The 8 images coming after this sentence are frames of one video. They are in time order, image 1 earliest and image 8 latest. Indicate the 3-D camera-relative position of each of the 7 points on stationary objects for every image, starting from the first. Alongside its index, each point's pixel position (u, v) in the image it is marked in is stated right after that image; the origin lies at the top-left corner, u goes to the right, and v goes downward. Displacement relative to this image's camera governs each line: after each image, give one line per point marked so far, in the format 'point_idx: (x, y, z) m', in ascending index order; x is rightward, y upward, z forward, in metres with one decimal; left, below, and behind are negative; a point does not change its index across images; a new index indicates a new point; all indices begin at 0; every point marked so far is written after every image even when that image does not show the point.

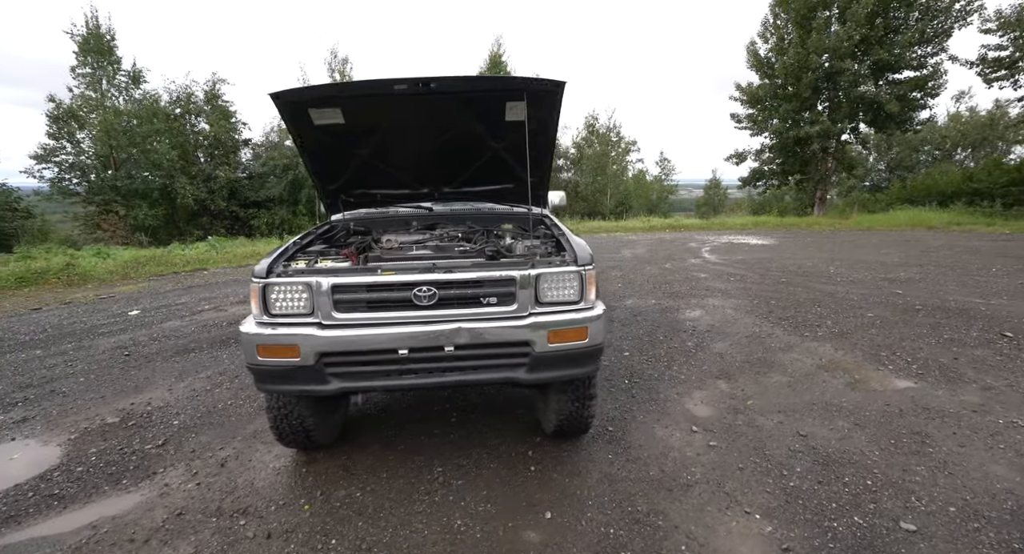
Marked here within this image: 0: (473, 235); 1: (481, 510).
0: (-0.2, +0.3, +2.7) m
1: (-0.2, -1.2, +2.2) m
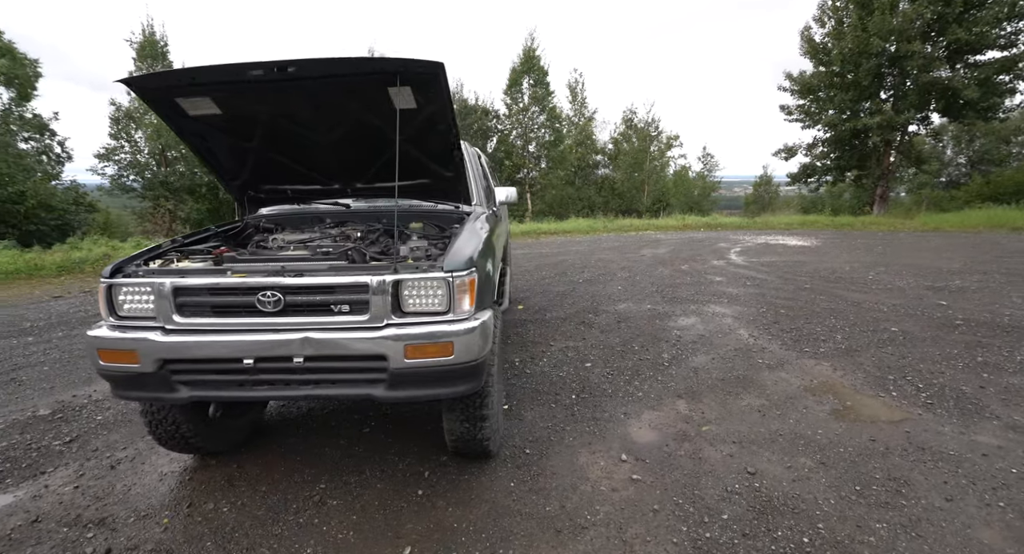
0: (-0.8, +0.2, +2.5) m
1: (-0.8, -1.2, +2.0) m
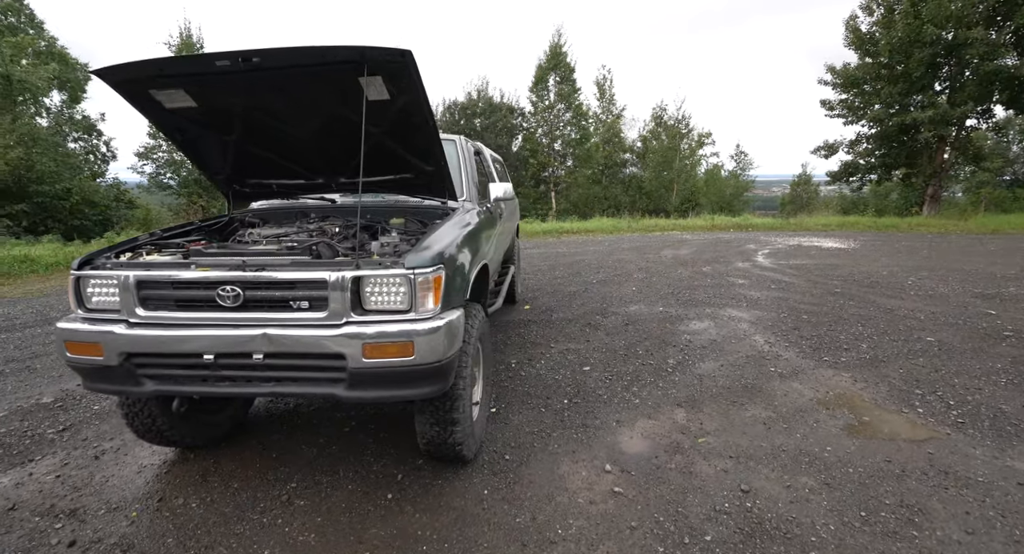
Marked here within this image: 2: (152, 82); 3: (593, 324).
0: (-0.9, +0.3, +2.4) m
1: (-0.9, -1.2, +1.9) m
2: (-1.7, +0.9, +2.0) m
3: (+0.9, -0.5, +4.9) m
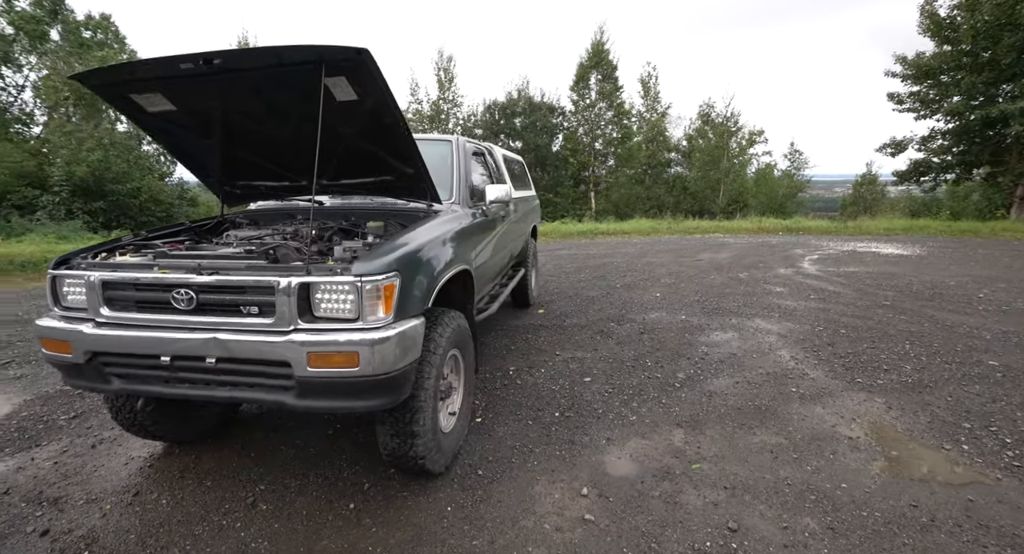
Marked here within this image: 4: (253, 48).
0: (-1.0, +0.2, +2.4) m
1: (-1.1, -1.2, +1.9) m
2: (-1.8, +0.9, +2.1) m
3: (+1.0, -0.6, +4.7) m
4: (-1.1, +0.9, +1.8) m
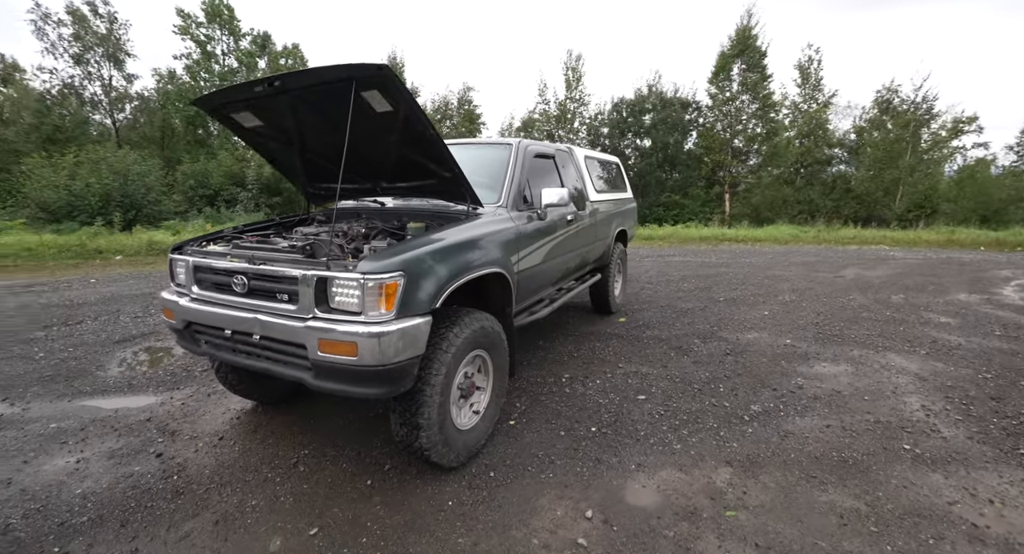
0: (-0.8, +0.3, +2.6) m
1: (-1.2, -1.1, +2.2) m
2: (-1.6, +1.0, +2.5) m
3: (+1.7, -0.7, +4.3) m
4: (-1.0, +1.0, +2.1) m
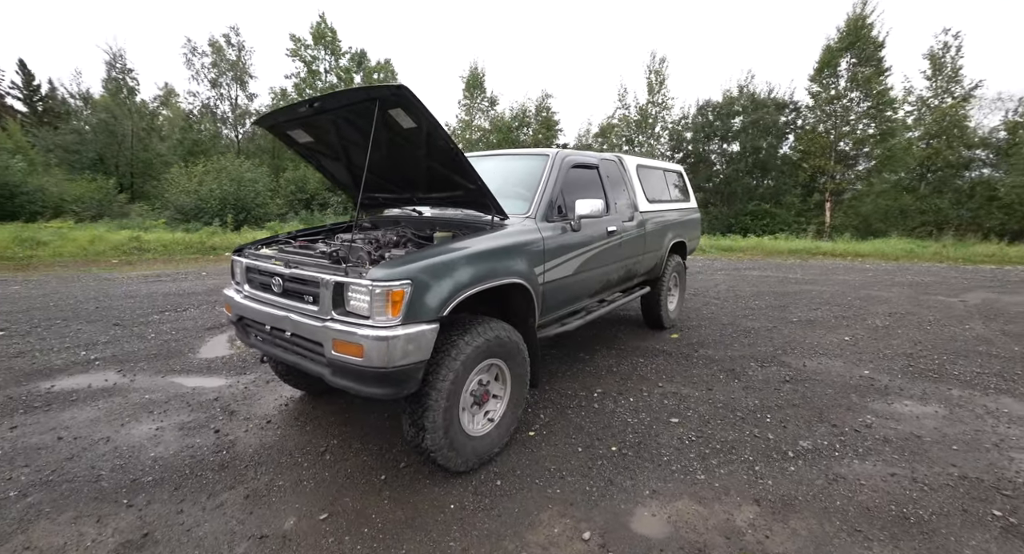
0: (-0.7, +0.2, +2.8) m
1: (-1.2, -1.1, +2.4) m
2: (-1.5, +1.0, +2.8) m
3: (+2.0, -0.9, +4.0) m
4: (-0.9, +1.0, +2.3) m
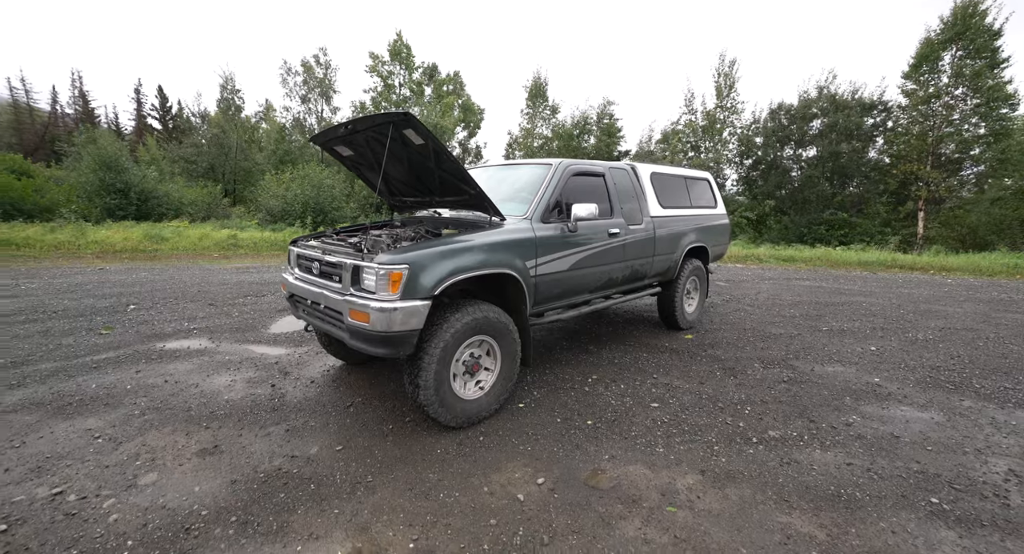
0: (-0.7, +0.3, +3.4) m
1: (-1.3, -1.0, +3.1) m
2: (-1.5, +1.1, +3.6) m
3: (+2.1, -0.9, +4.1) m
4: (-1.0, +1.1, +2.9) m
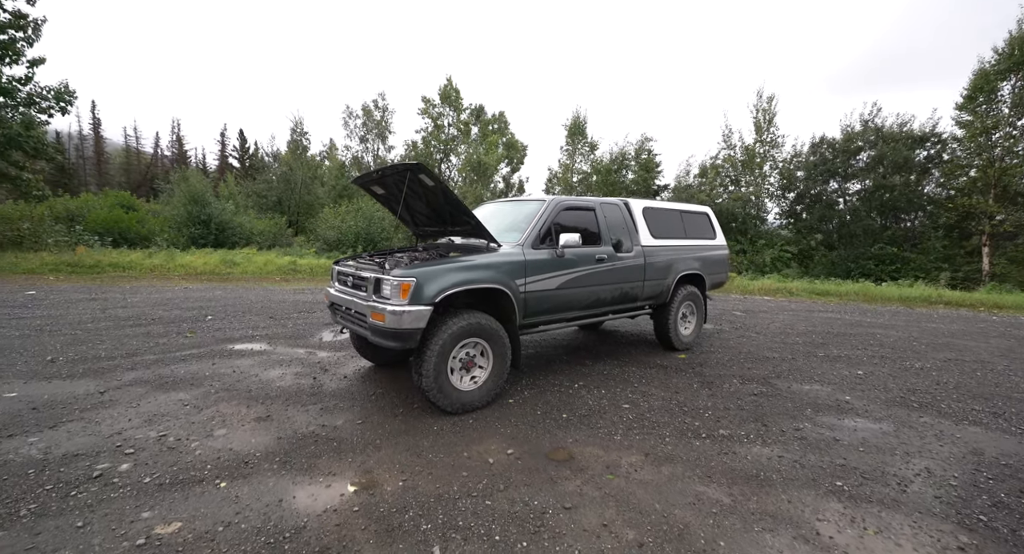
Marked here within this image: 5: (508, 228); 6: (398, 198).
0: (-0.8, +0.2, +4.2) m
1: (-1.4, -1.1, +3.9) m
2: (-1.5, +0.9, +4.5) m
3: (+2.1, -1.1, +4.6) m
4: (-1.1, +1.0, +3.8) m
5: (0.0, +0.5, +4.5) m
6: (-1.2, +0.8, +4.6) m
